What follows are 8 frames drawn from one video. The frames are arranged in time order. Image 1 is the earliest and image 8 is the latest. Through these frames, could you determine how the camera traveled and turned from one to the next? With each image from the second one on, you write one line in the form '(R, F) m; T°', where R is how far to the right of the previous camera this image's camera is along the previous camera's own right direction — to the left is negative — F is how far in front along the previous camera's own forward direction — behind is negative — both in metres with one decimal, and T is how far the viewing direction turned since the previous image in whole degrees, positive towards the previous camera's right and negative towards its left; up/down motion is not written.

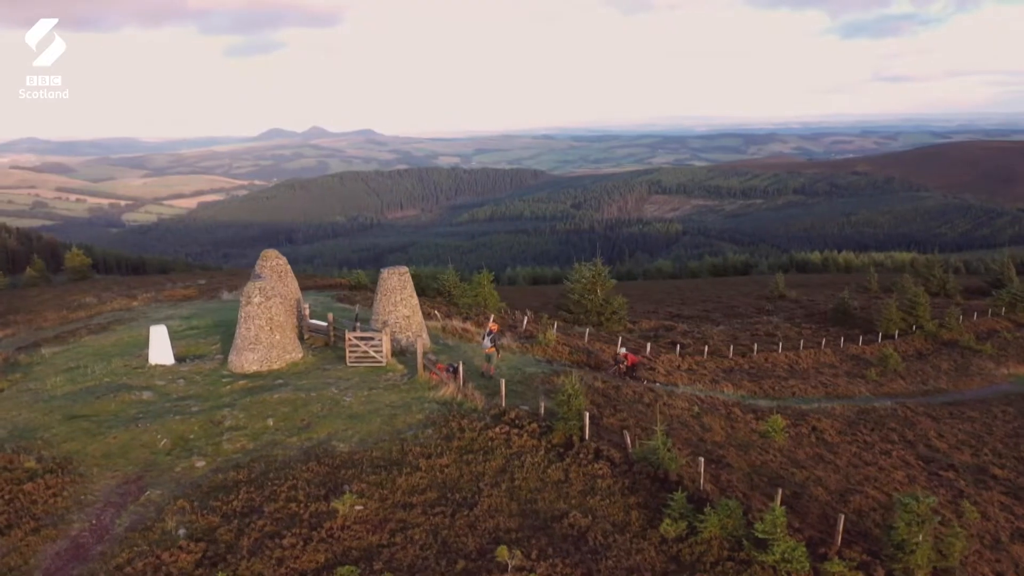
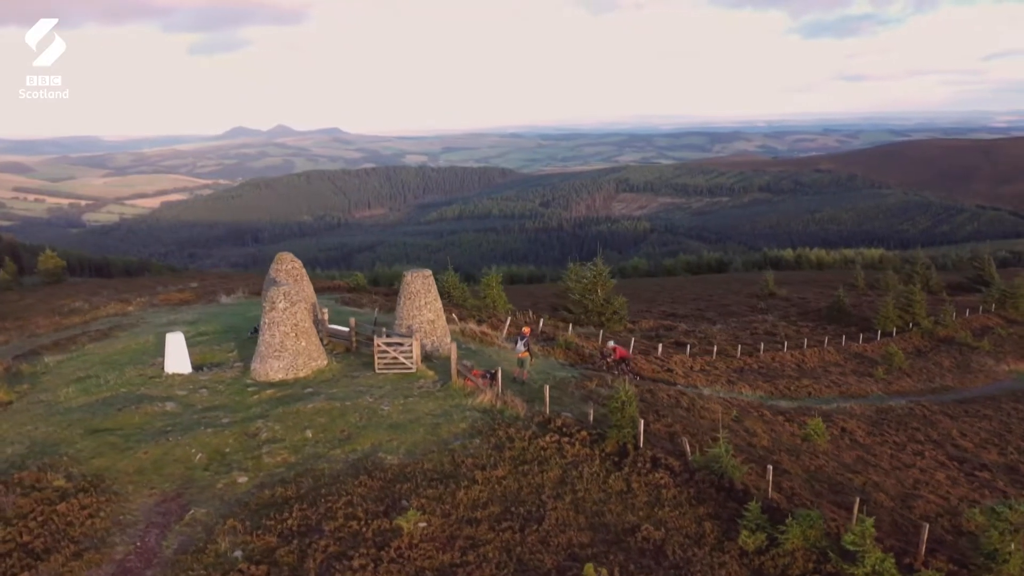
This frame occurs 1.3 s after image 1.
(-1.7, +0.6) m; +2°
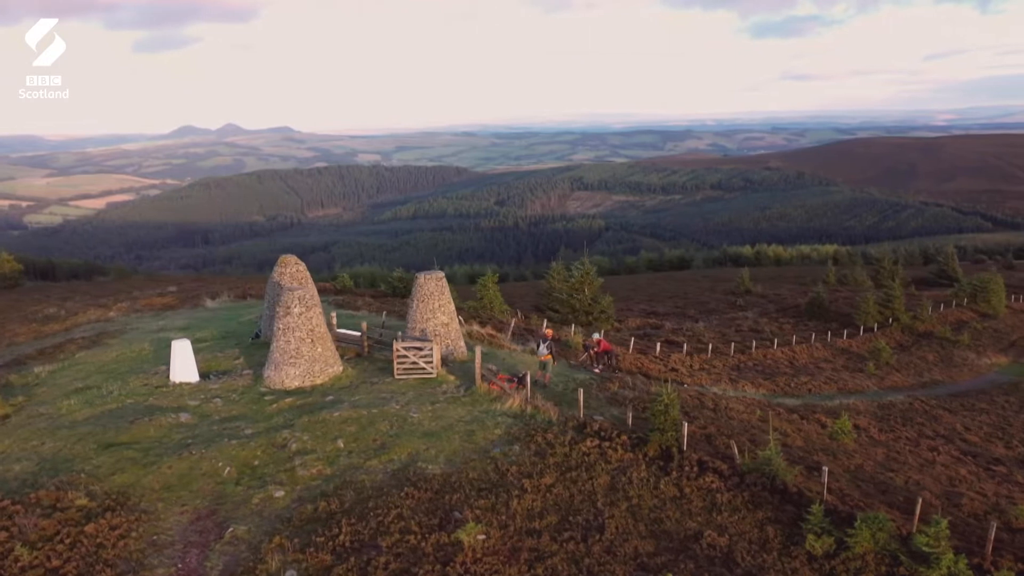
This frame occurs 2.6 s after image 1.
(-1.7, +0.5) m; +3°
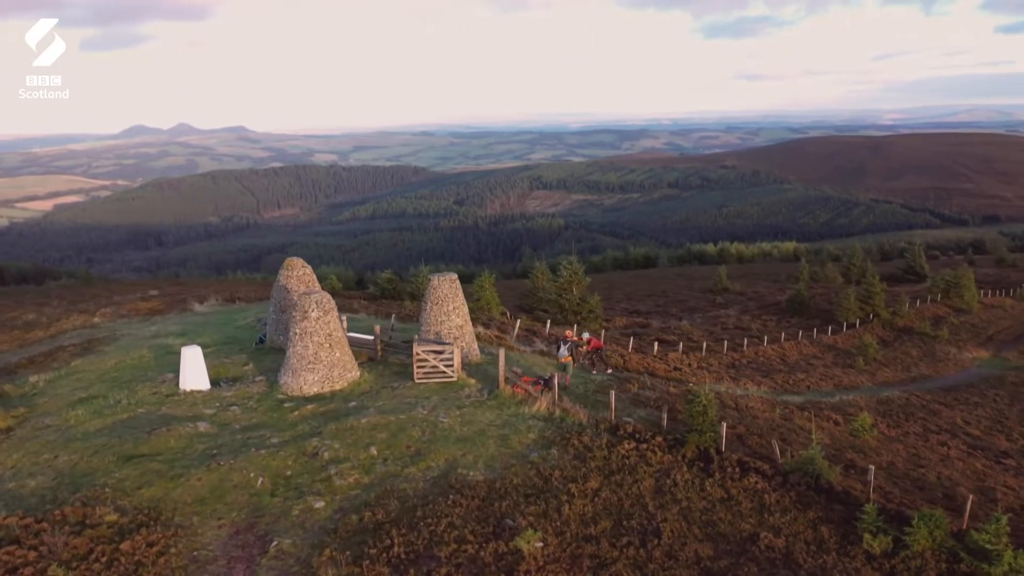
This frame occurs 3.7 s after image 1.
(-1.5, +0.3) m; +3°
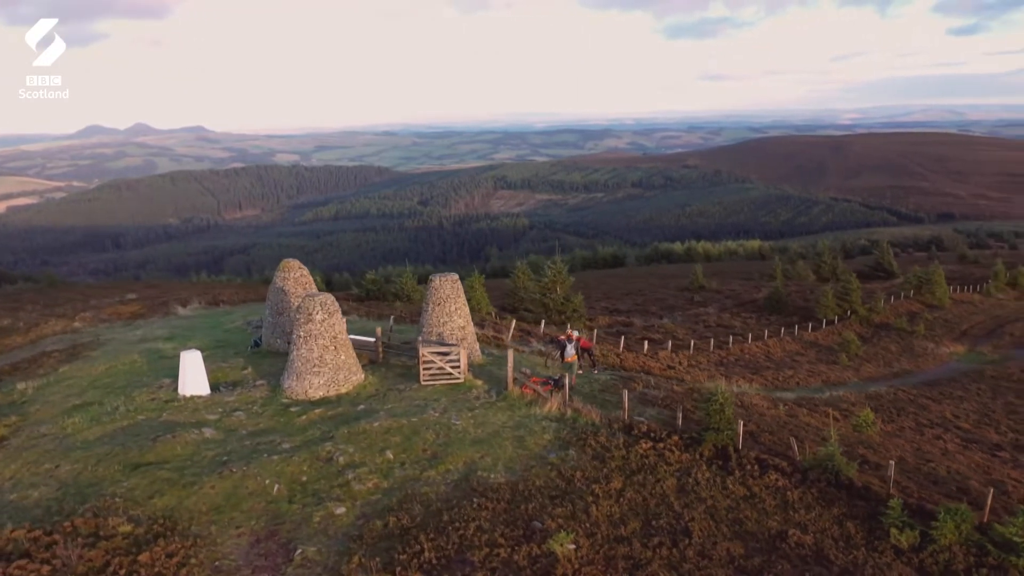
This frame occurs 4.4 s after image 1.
(-1.0, +0.2) m; +2°
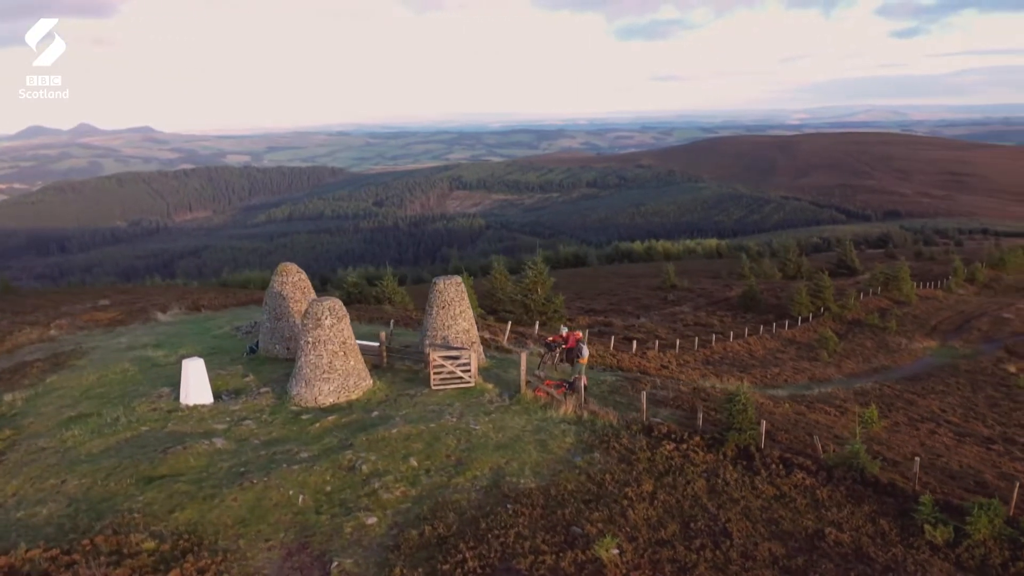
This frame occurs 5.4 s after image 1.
(-1.3, +0.2) m; +3°
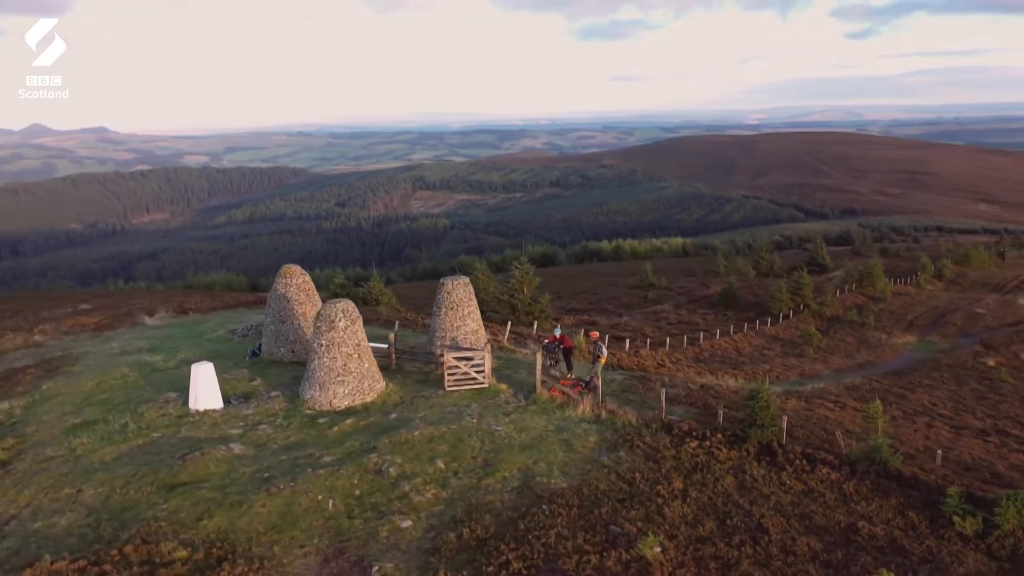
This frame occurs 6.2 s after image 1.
(-1.2, +0.1) m; +2°
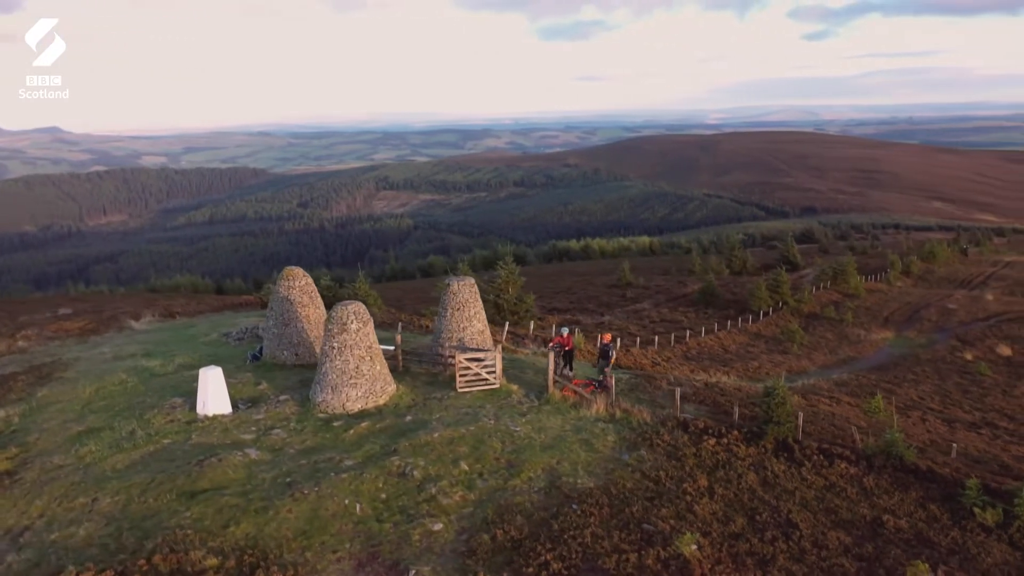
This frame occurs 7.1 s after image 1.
(-1.1, 0.0) m; +2°
